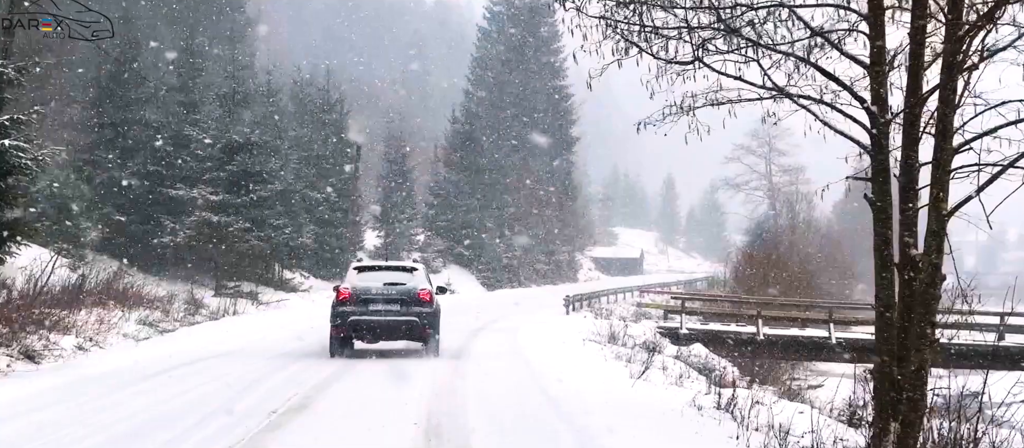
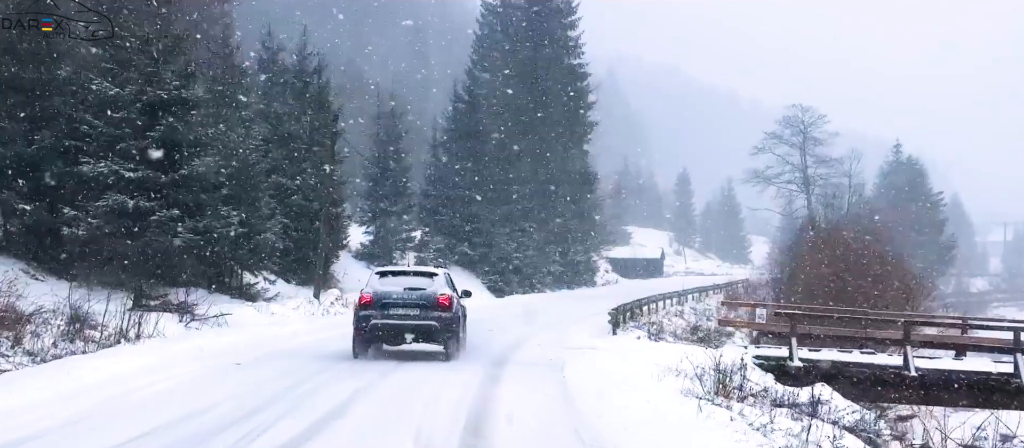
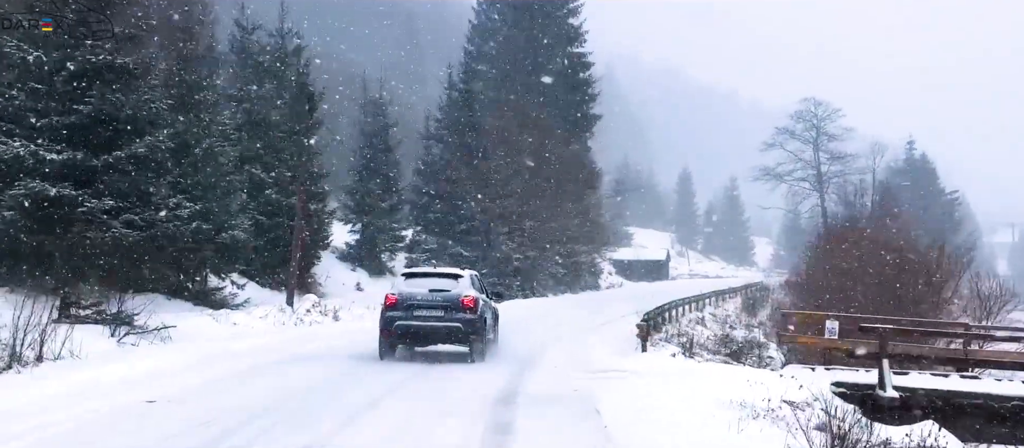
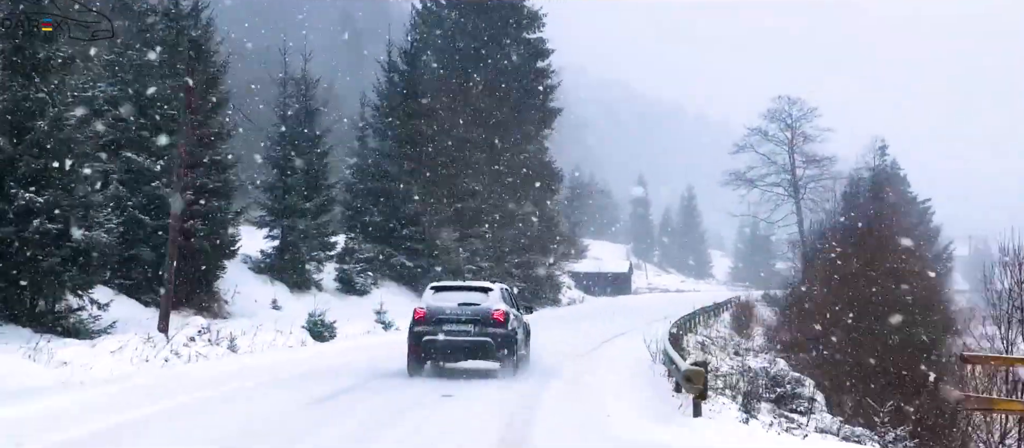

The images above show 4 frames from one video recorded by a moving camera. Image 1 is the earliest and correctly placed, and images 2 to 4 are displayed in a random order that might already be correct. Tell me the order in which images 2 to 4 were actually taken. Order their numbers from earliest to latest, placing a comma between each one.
2, 3, 4
